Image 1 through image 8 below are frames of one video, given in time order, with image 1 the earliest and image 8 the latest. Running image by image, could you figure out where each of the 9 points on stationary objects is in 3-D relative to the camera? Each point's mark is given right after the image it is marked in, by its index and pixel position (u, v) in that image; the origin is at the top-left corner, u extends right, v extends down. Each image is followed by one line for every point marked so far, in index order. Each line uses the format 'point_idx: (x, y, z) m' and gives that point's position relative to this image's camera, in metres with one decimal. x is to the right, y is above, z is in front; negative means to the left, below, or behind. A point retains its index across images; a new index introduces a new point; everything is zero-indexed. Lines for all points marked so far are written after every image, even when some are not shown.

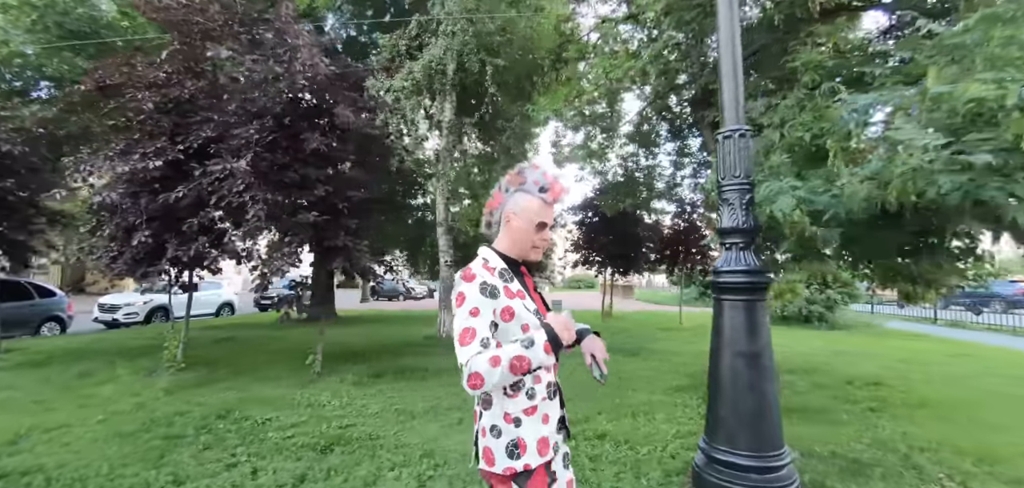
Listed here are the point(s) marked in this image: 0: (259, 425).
0: (-2.3, -1.7, +4.3) m
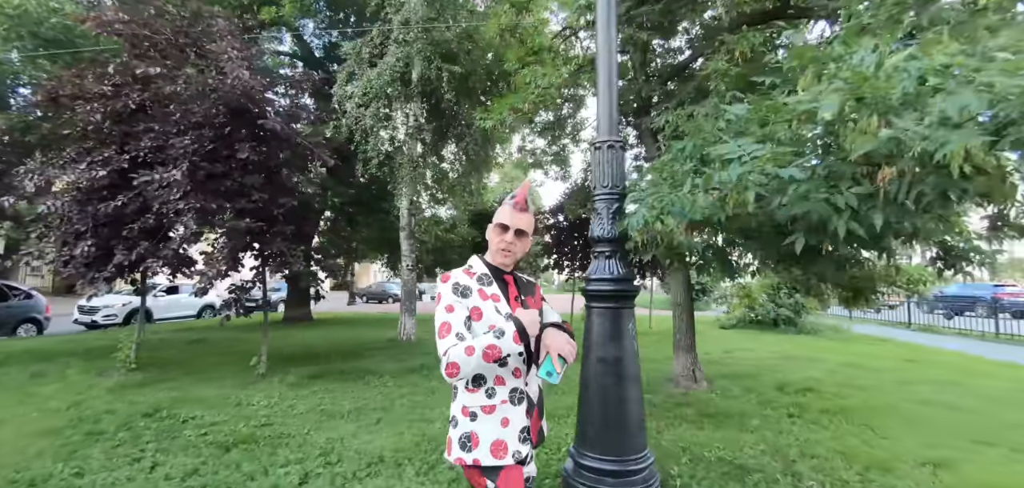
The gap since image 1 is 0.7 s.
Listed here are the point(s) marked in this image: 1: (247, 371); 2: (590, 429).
0: (-3.2, -1.7, +4.5) m
1: (-3.5, -1.7, +6.2) m
2: (+0.5, -1.3, +3.2) m
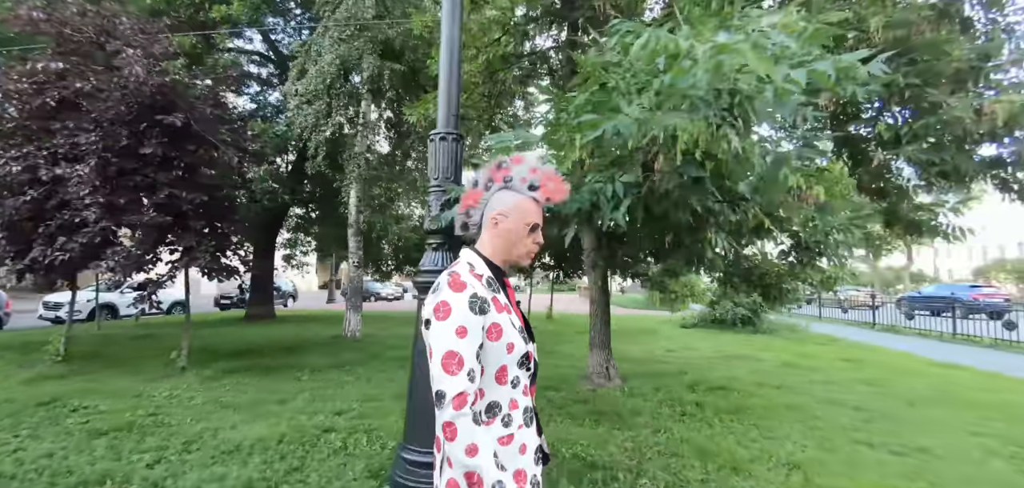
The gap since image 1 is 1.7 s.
0: (-4.3, -1.6, +4.6) m
1: (-4.6, -1.6, +6.3) m
2: (-0.7, -1.2, +3.2) m
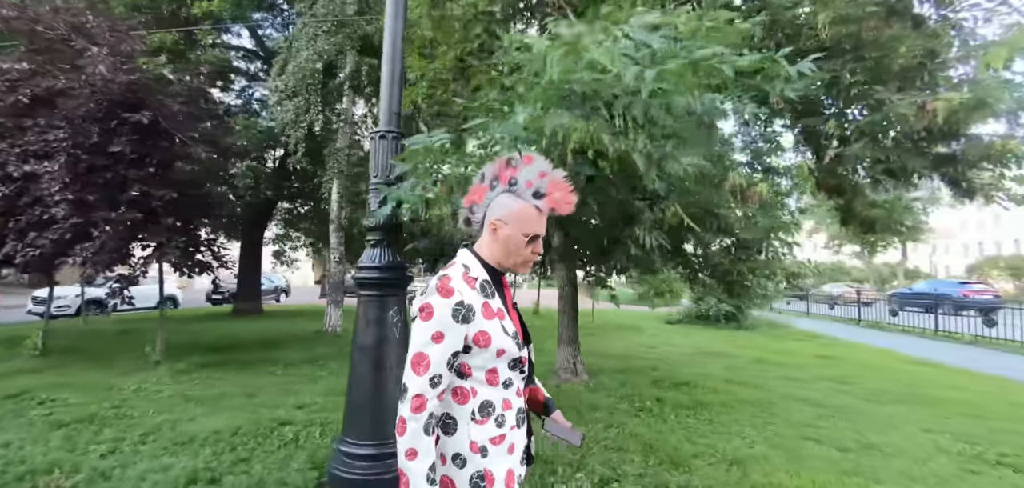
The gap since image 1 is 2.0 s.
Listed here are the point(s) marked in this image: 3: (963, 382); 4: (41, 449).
0: (-4.8, -1.6, +4.7) m
1: (-5.0, -1.6, +6.4) m
2: (-1.1, -1.2, +3.2) m
3: (+6.0, -1.8, +6.2) m
4: (-3.7, -1.6, +3.7) m
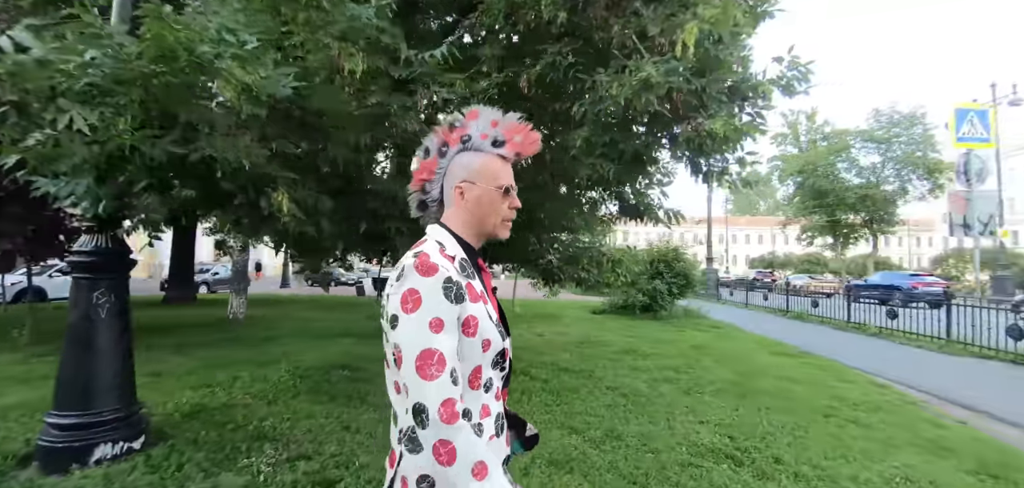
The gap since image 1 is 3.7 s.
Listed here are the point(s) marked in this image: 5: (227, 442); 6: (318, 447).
0: (-6.9, -1.4, +5.0) m
1: (-7.1, -1.4, +6.8) m
2: (-3.3, -1.1, +3.4) m
3: (+3.9, -1.7, +6.0) m
4: (-5.9, -1.5, +4.0) m
5: (-2.2, -1.5, +3.6) m
6: (-1.4, -1.6, +3.6) m
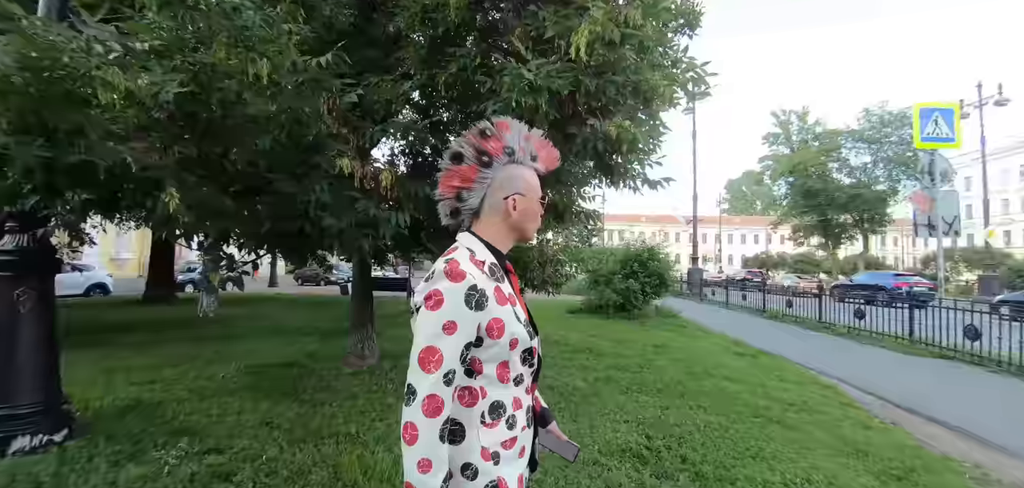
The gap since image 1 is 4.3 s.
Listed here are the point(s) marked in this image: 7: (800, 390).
0: (-7.6, -1.4, +5.2) m
1: (-7.8, -1.3, +6.9) m
2: (-4.0, -1.1, +3.5) m
3: (+3.2, -1.7, +6.0) m
4: (-6.6, -1.5, +4.1) m
5: (-2.9, -1.5, +3.7) m
6: (-2.1, -1.6, +3.7) m
7: (+3.3, -1.7, +5.4) m
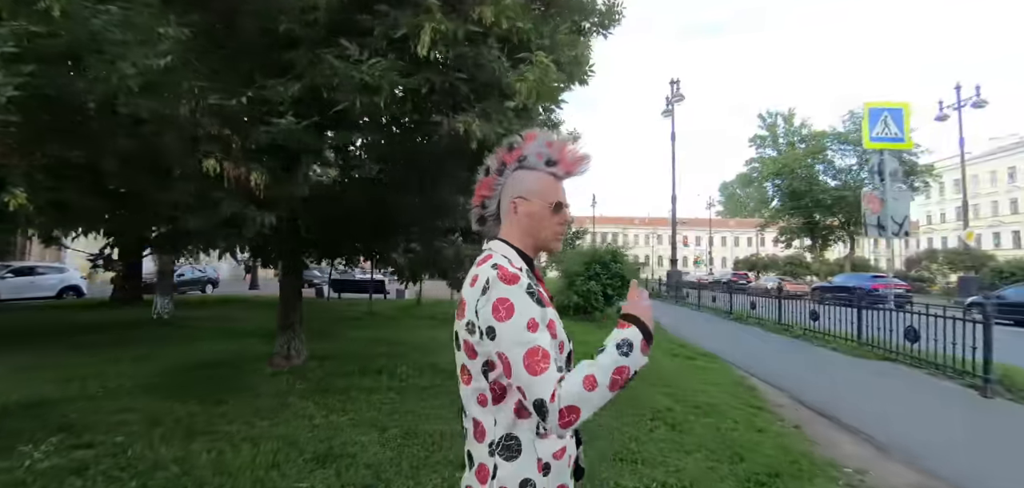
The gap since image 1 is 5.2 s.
0: (-8.6, -1.4, +5.3) m
1: (-8.7, -1.4, +7.1) m
2: (-5.0, -1.1, +3.6) m
3: (+2.3, -1.7, +6.0) m
4: (-7.6, -1.5, +4.3) m
5: (-3.9, -1.5, +3.8) m
6: (-3.1, -1.6, +3.7) m
7: (+2.4, -1.7, +5.4) m
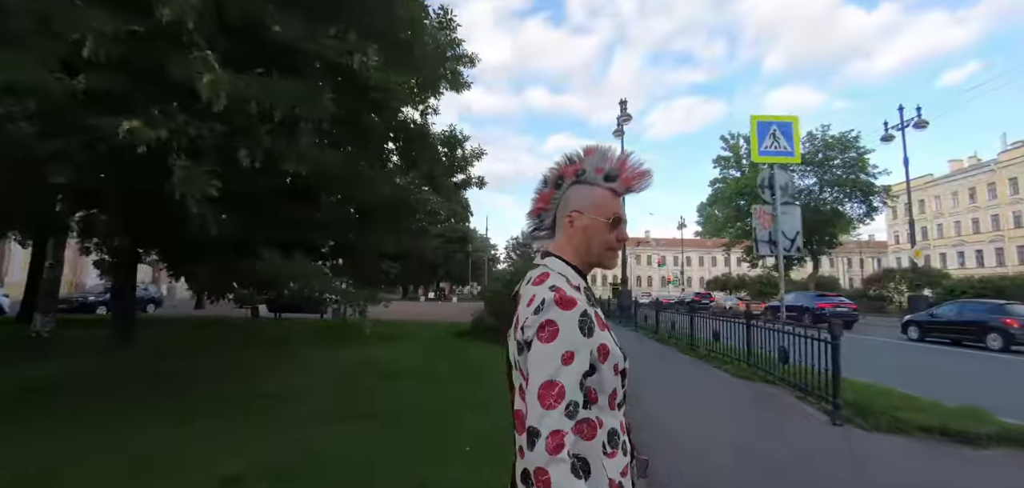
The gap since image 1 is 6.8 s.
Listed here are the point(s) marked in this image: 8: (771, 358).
0: (-10.6, -1.6, +5.2) m
1: (-10.7, -1.6, +6.9) m
2: (-7.1, -1.1, +3.4) m
3: (+0.2, -1.9, +5.7) m
4: (-9.6, -1.6, +4.1) m
5: (-5.9, -1.6, +3.6) m
6: (-5.2, -1.6, +3.5) m
7: (+0.4, -1.9, +5.1) m
8: (+3.8, -1.7, +6.8) m
